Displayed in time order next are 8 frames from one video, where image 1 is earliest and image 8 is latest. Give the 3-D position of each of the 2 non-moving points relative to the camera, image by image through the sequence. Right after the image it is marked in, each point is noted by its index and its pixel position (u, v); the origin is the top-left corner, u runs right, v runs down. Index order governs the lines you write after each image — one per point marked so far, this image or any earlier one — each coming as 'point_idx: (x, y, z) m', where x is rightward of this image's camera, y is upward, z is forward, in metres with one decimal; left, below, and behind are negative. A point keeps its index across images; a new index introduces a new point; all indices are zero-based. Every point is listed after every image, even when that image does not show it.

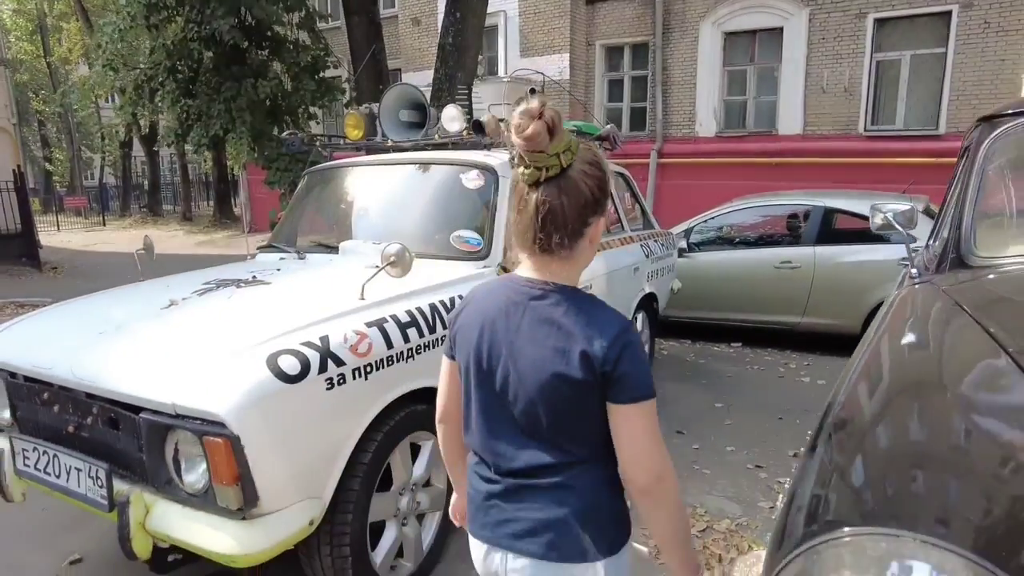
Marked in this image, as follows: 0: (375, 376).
0: (-0.5, -0.3, +2.4) m
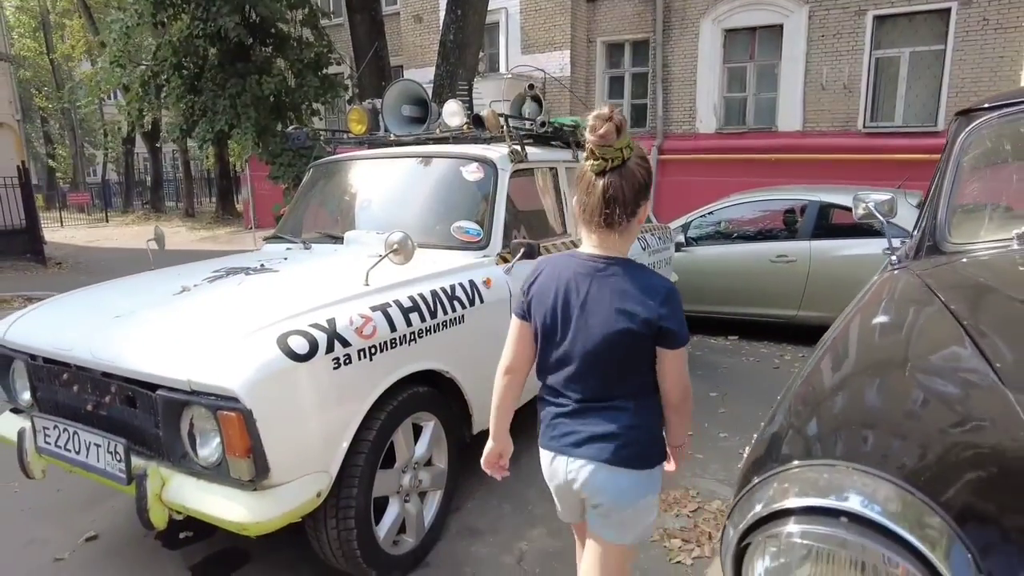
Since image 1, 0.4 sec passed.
0: (-0.5, -0.3, +2.6) m
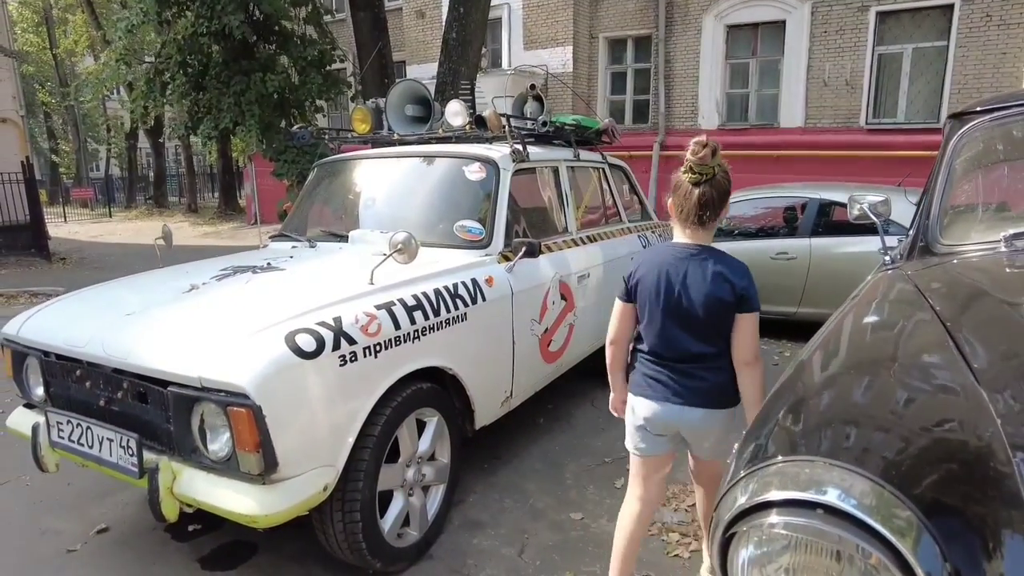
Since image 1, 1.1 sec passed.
0: (-0.5, -0.3, +2.6) m
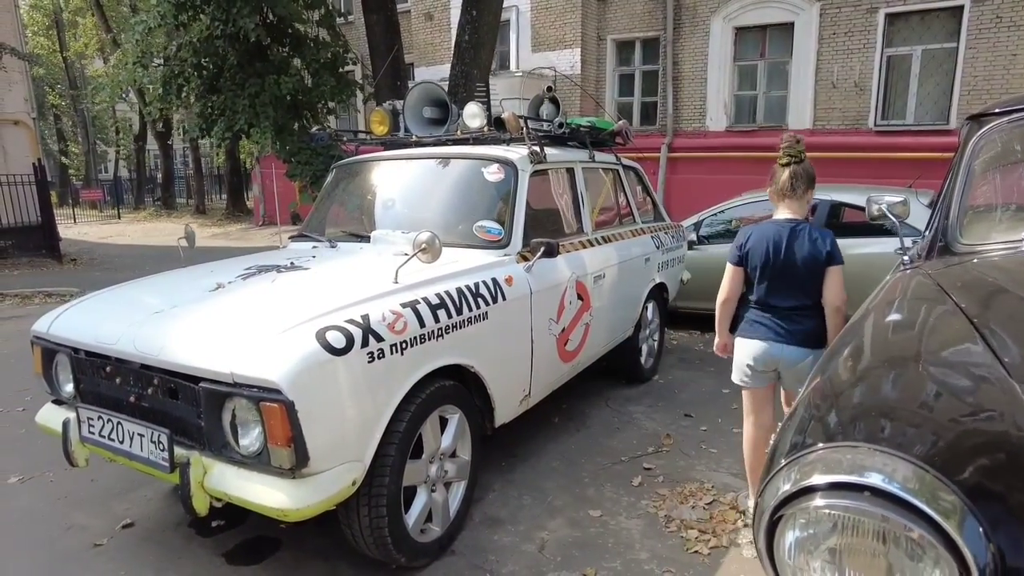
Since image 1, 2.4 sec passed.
0: (-0.4, -0.3, +2.7) m
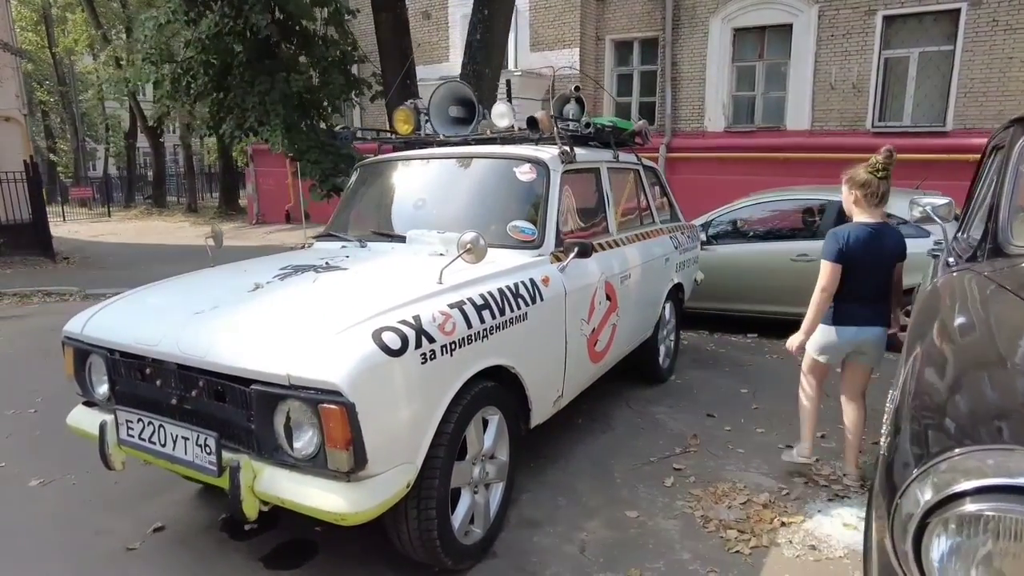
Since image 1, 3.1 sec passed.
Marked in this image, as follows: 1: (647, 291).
0: (-0.2, -0.3, +2.6) m
1: (+1.0, 0.0, +4.9) m
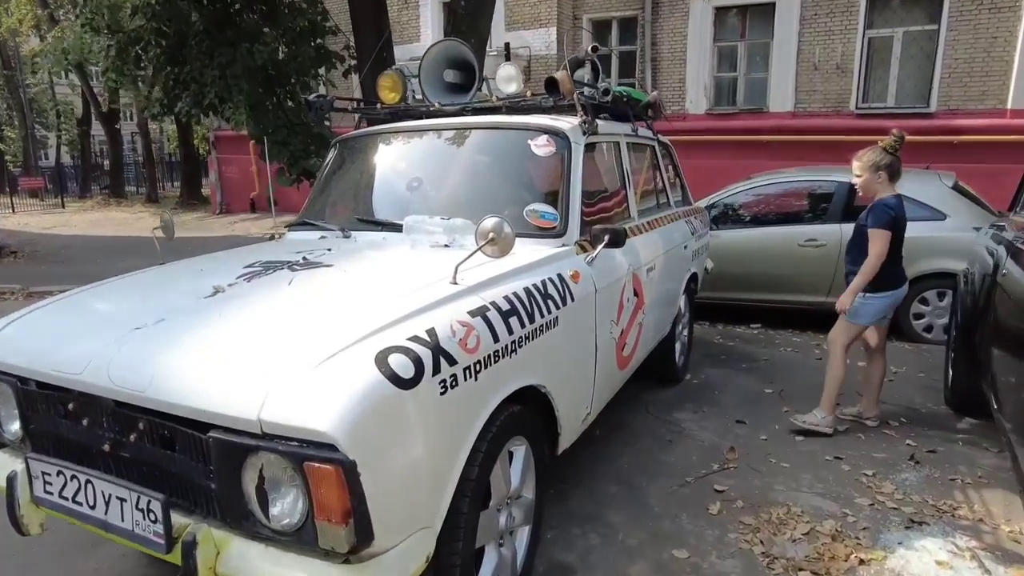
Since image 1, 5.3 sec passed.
0: (-0.1, -0.3, +2.0) m
1: (+1.0, 0.0, +4.3) m
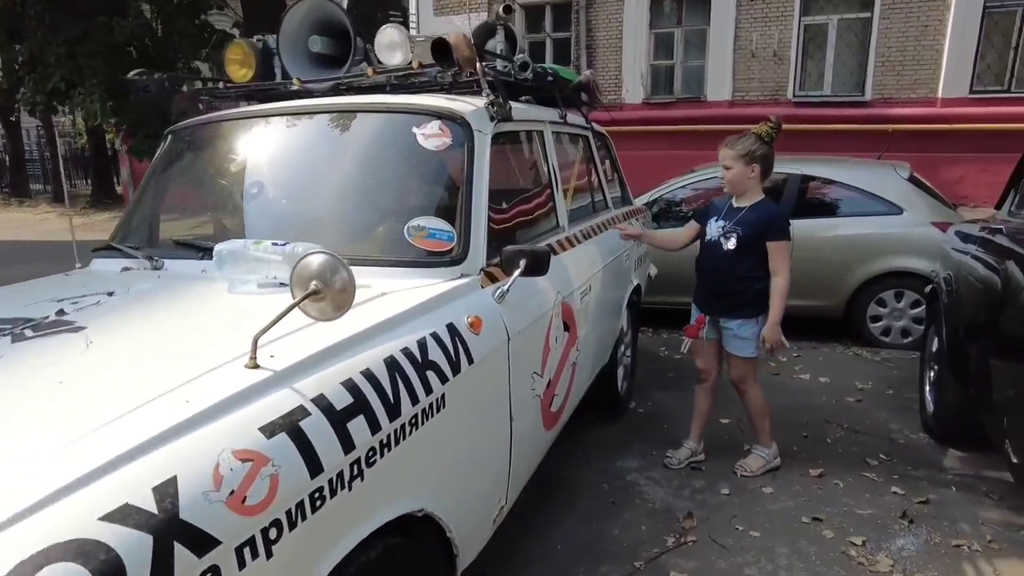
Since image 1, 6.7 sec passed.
0: (-0.4, -0.4, +1.2) m
1: (+0.5, -0.1, +3.5) m
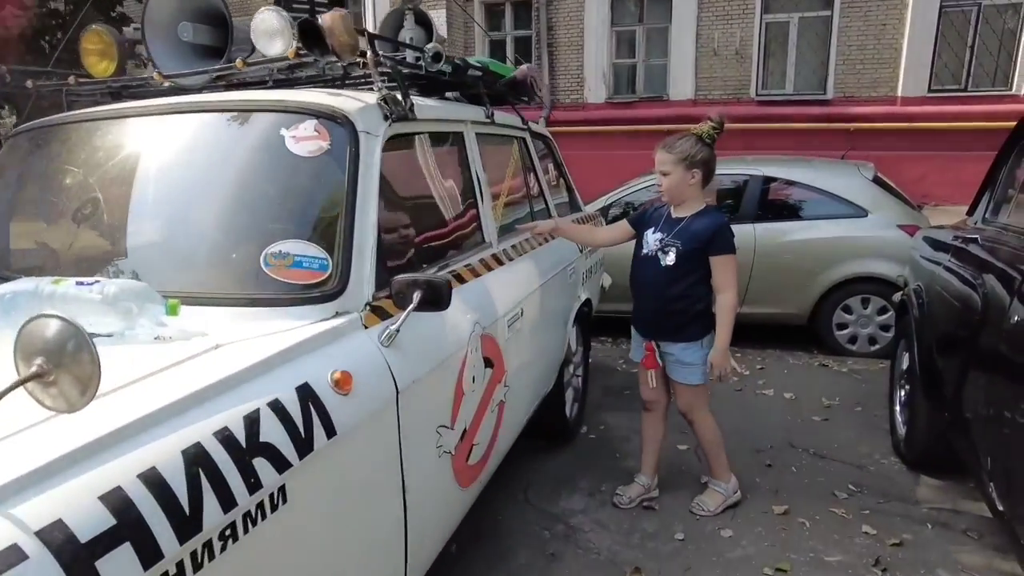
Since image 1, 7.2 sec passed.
0: (-0.6, -0.6, +0.7) m
1: (+0.2, -0.2, +3.2) m
